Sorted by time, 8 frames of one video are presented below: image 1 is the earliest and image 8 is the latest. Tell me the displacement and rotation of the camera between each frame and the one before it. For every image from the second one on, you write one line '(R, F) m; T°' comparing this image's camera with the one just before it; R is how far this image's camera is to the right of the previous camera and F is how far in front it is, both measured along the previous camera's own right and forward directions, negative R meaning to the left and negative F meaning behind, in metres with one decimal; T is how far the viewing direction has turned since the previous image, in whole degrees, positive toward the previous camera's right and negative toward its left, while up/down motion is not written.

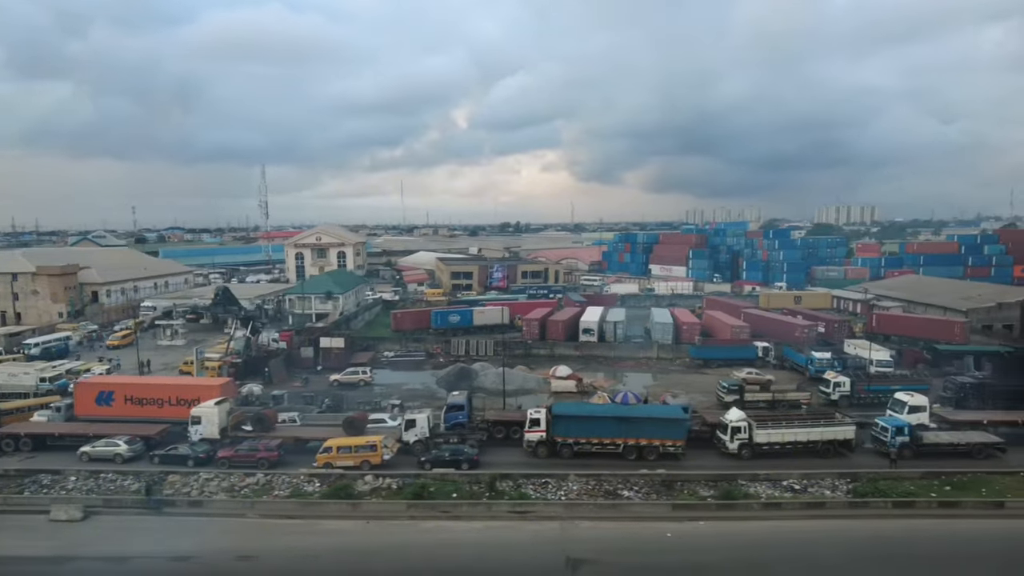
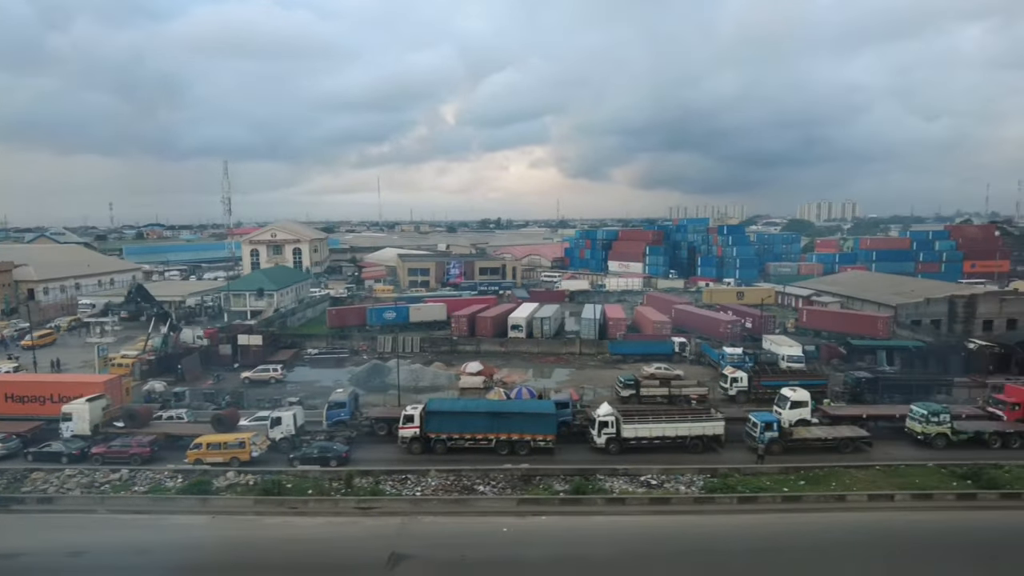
(+1.9, -0.1) m; +1°
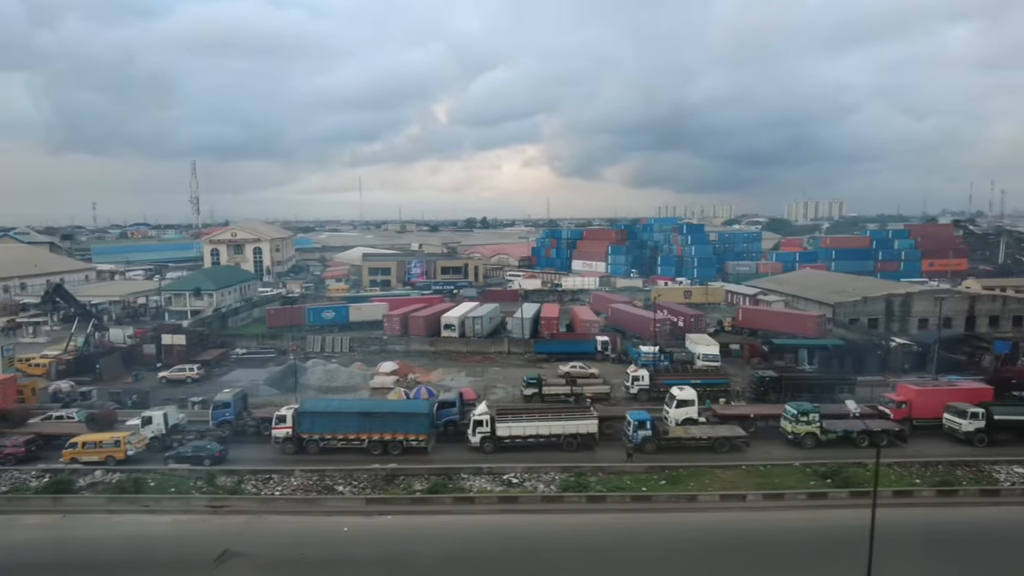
(+1.9, 0.0) m; 0°
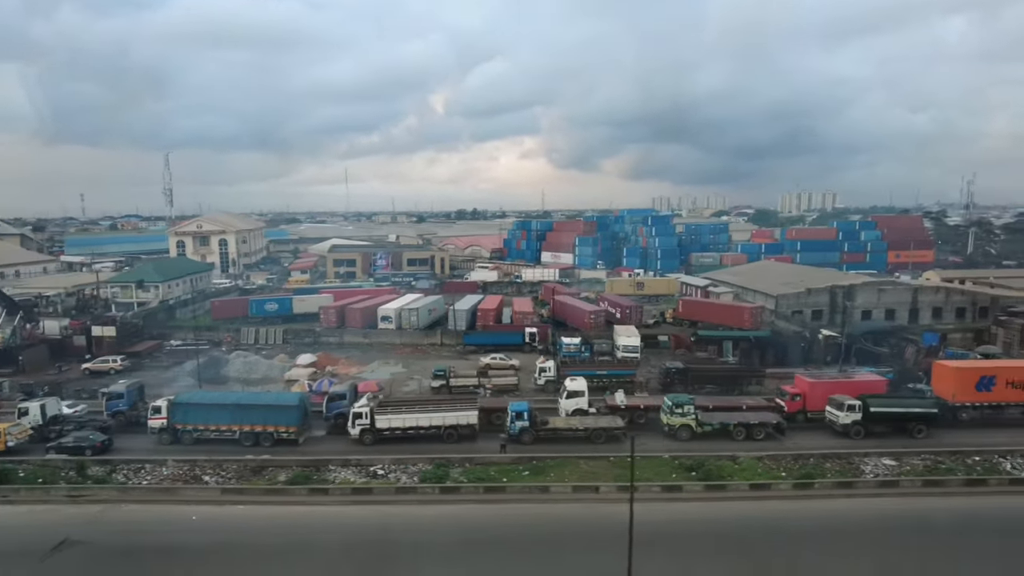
(+1.9, 0.0) m; 0°
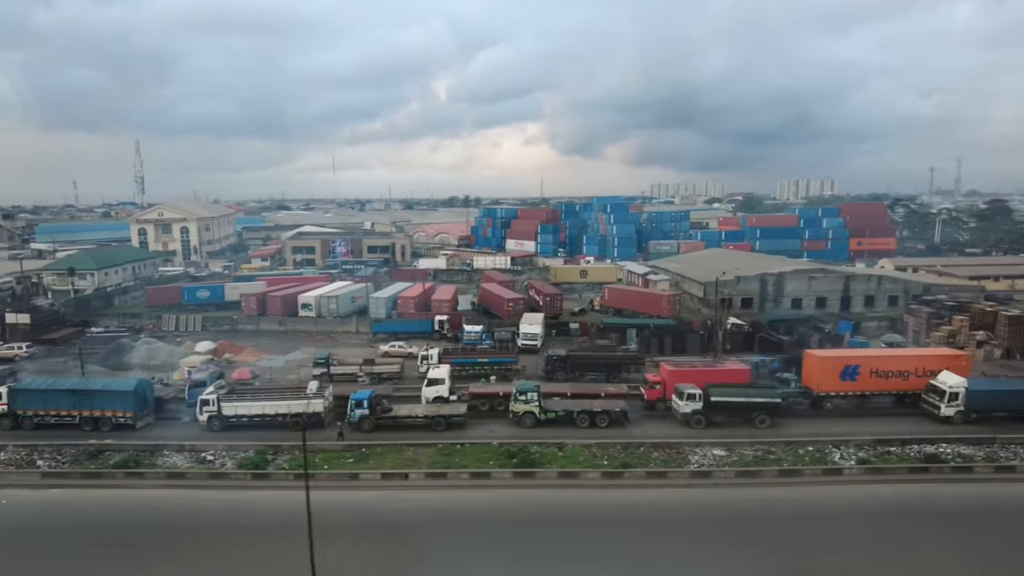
(+2.6, 0.0) m; -1°
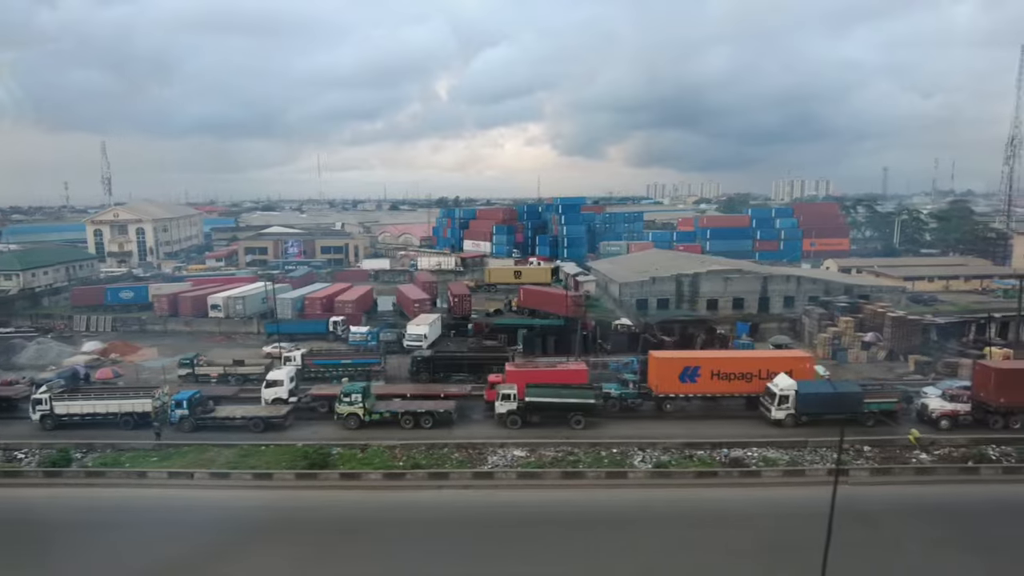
(+2.9, 0.0) m; -1°
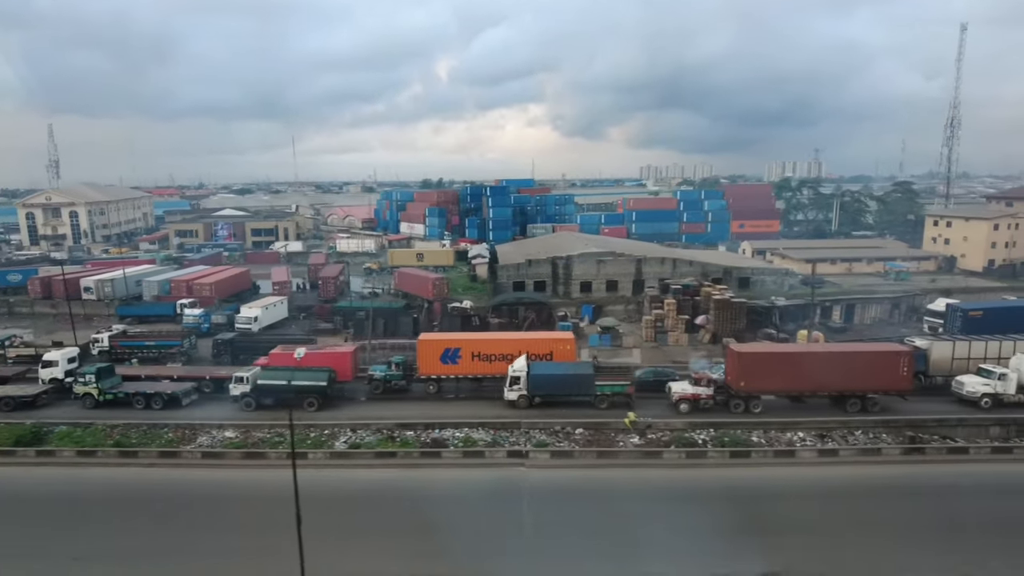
(+4.2, 0.0) m; -1°
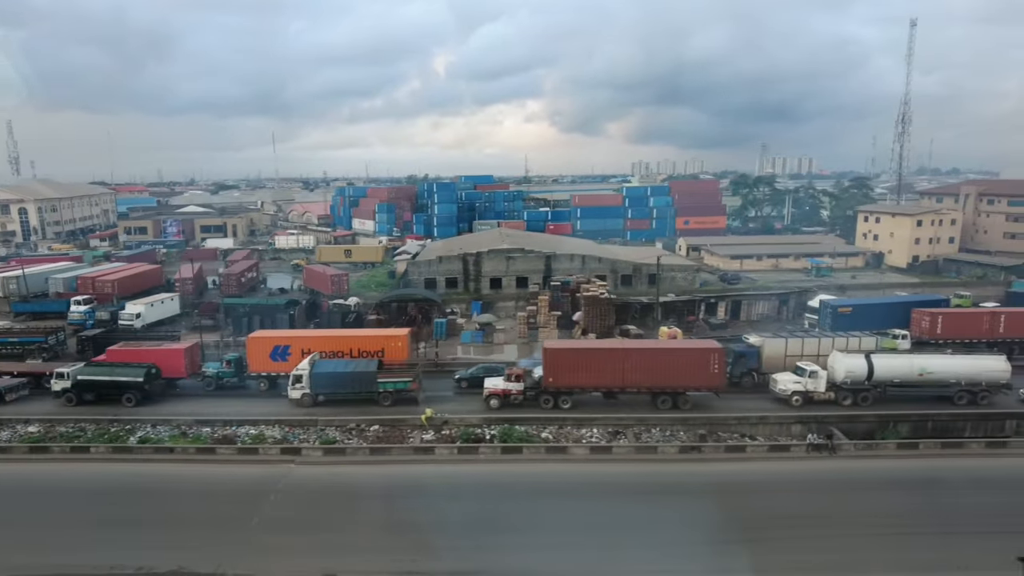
(+3.0, 0.0) m; 0°
